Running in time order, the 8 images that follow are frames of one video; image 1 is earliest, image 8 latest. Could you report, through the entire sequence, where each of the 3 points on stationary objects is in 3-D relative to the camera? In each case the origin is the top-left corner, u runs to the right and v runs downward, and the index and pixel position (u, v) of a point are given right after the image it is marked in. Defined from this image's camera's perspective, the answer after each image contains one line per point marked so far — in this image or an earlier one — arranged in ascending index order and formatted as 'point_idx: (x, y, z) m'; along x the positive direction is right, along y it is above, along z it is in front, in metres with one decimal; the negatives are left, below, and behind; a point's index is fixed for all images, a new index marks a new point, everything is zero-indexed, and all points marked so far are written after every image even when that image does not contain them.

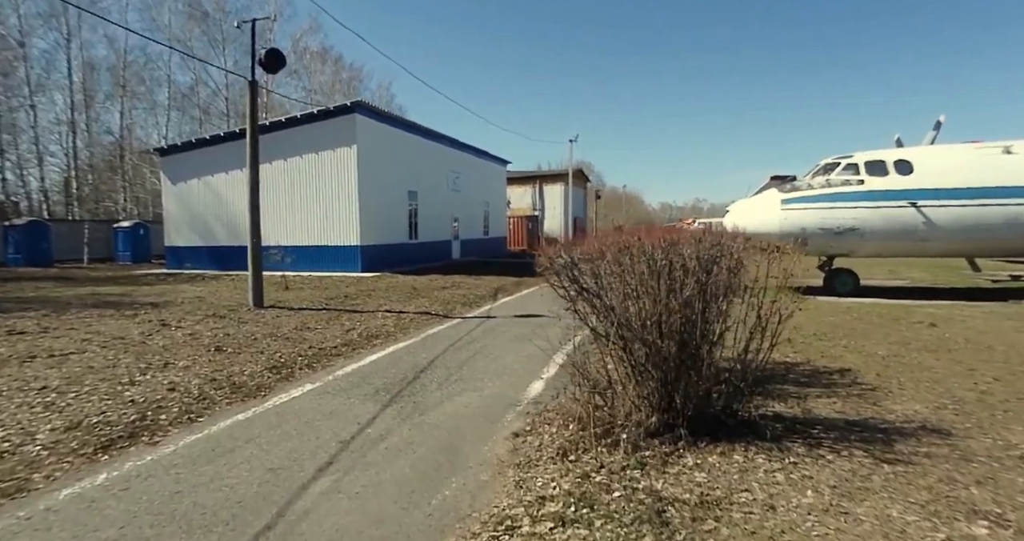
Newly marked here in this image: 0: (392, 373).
0: (-1.4, -1.2, +6.9) m
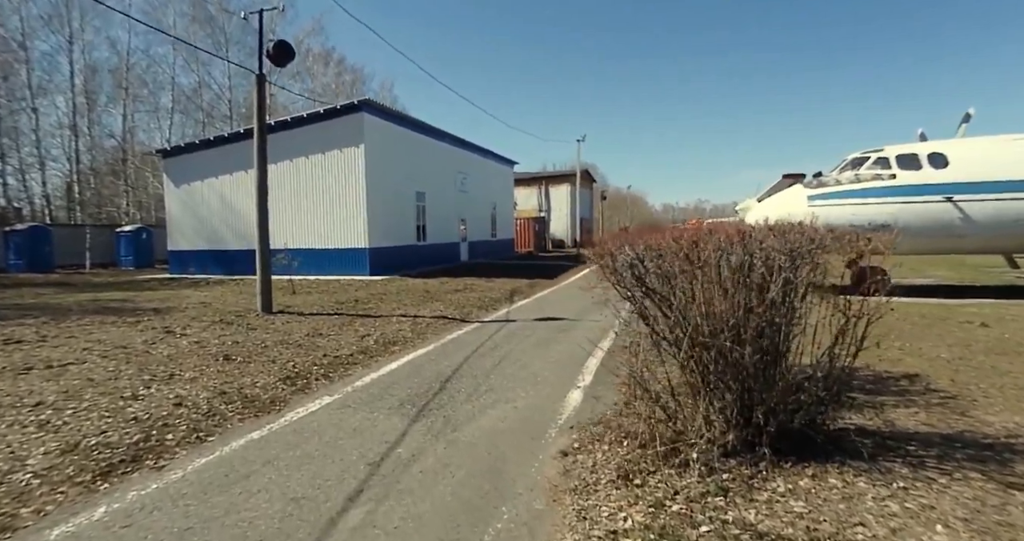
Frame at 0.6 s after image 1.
0: (-1.0, -1.2, +6.4) m
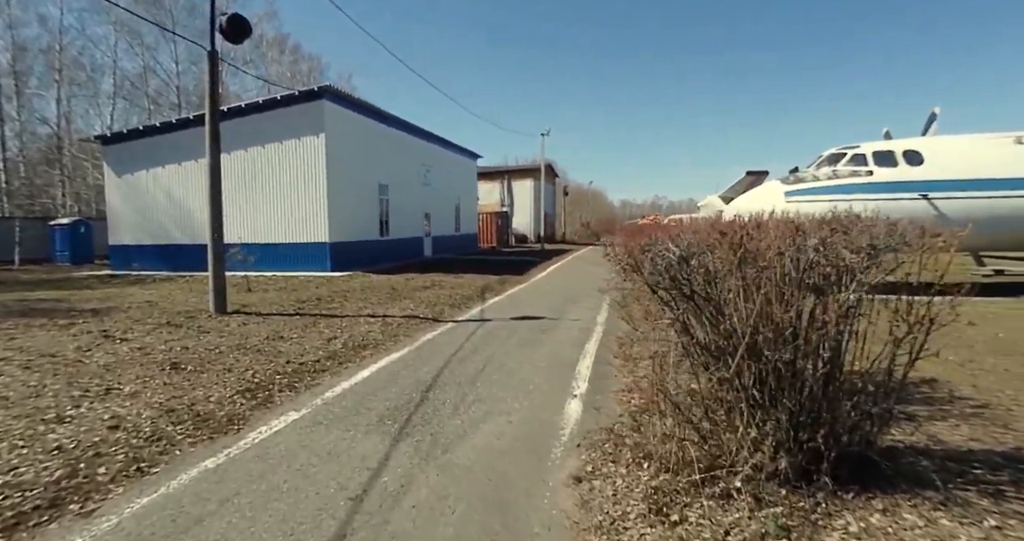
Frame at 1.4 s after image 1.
0: (-1.1, -1.2, +5.7) m
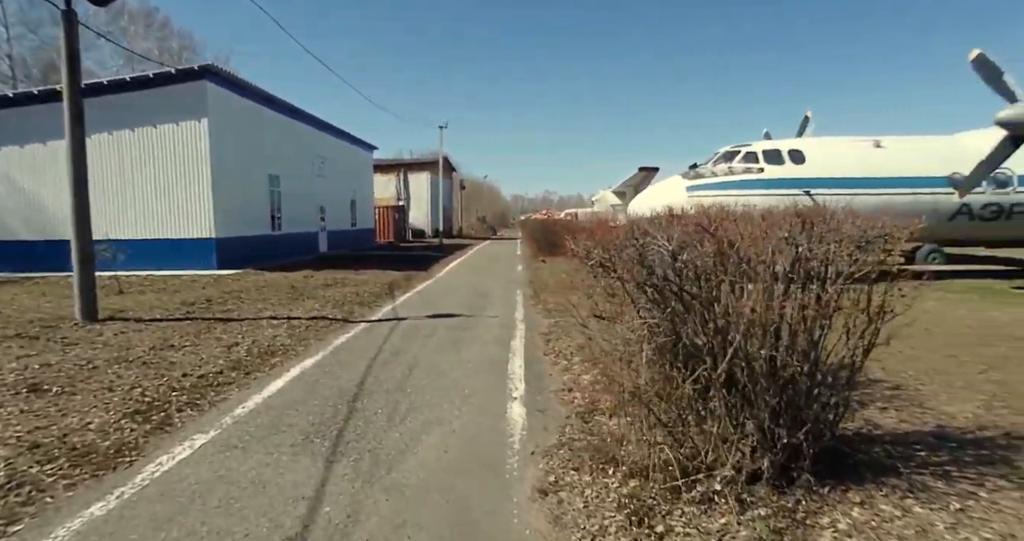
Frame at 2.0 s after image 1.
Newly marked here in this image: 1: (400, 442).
0: (-1.7, -1.2, +5.1) m
1: (-0.8, -1.3, +4.3) m
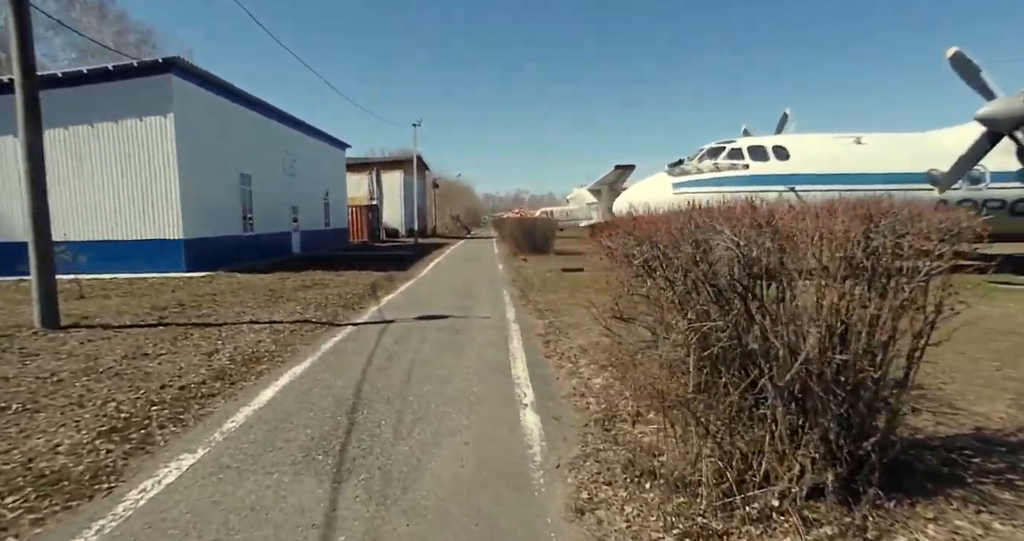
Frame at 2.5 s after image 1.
0: (-1.6, -1.2, +4.7) m
1: (-0.7, -1.3, +4.0) m
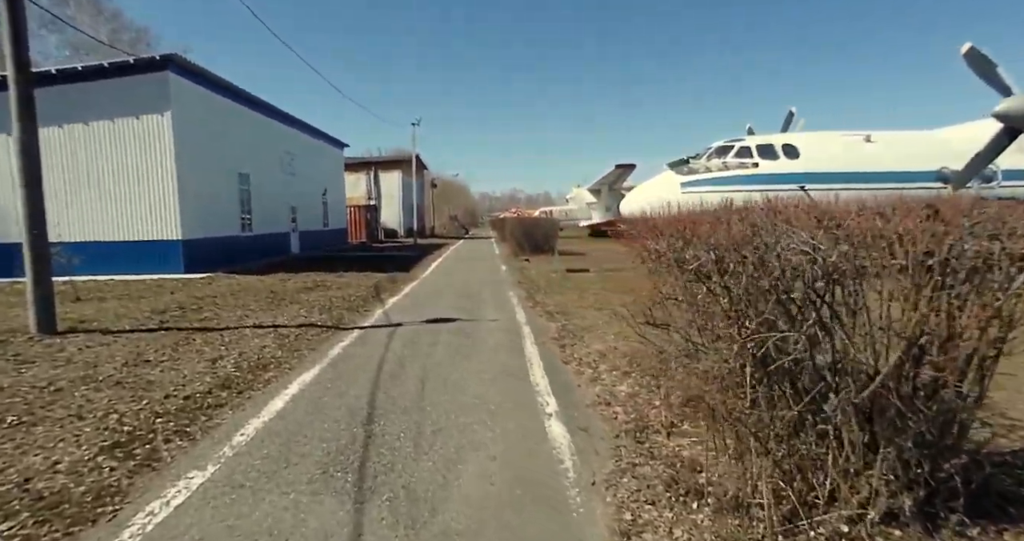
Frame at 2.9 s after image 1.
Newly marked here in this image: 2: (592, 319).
0: (-1.4, -1.2, +4.4) m
1: (-0.5, -1.3, +3.7) m
2: (+1.2, -0.7, +8.7) m
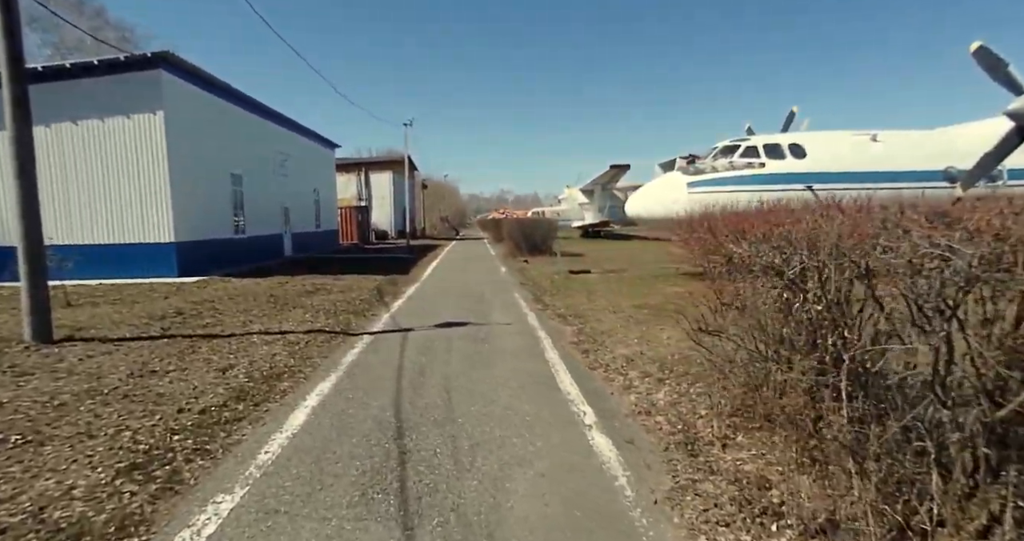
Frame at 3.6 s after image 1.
0: (-1.1, -1.2, +4.2) m
1: (-0.2, -1.3, +3.5) m
2: (+1.4, -0.8, +8.4) m
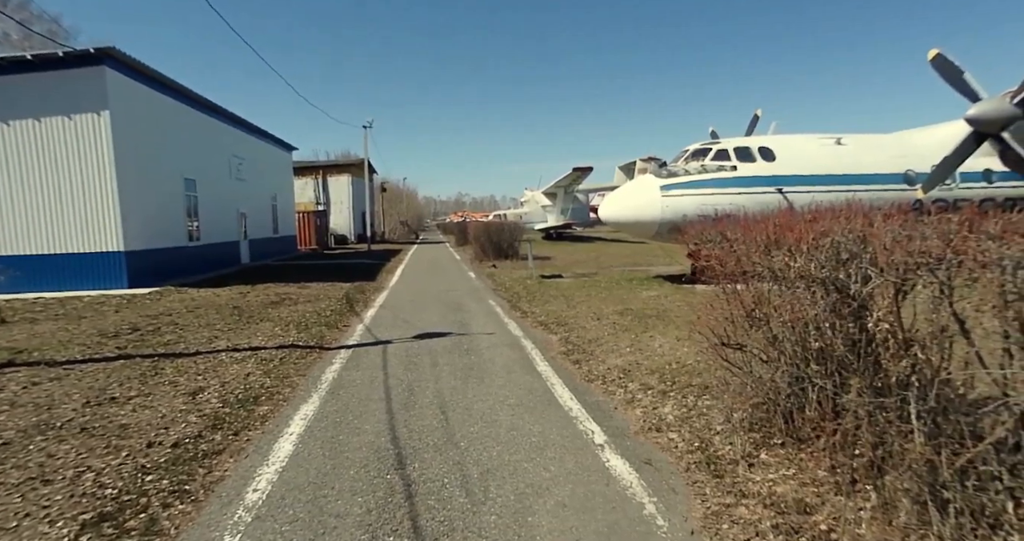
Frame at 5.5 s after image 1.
0: (-1.0, -1.3, +3.8) m
1: (0.0, -1.4, +3.2) m
2: (+1.2, -0.8, +8.2) m
